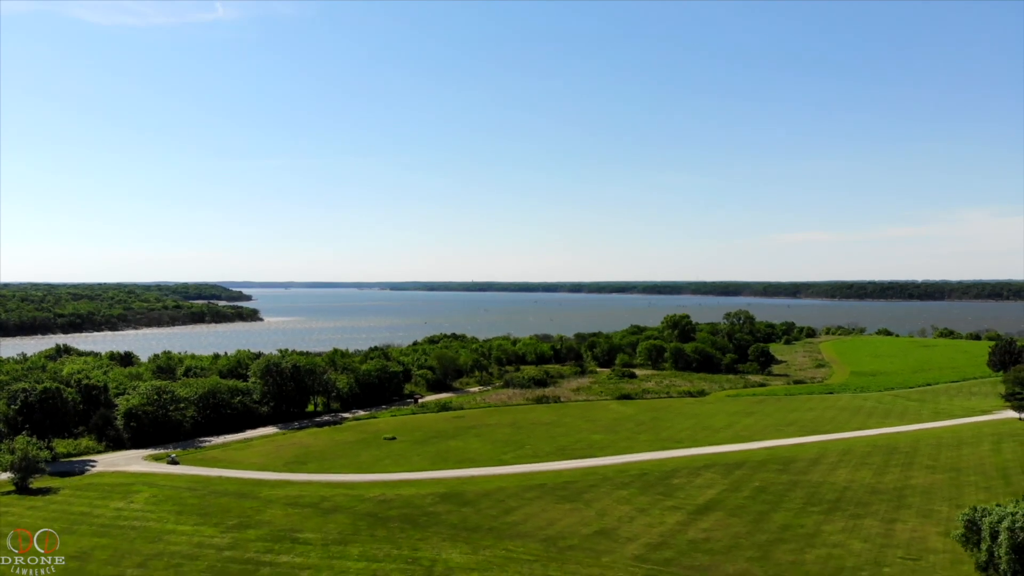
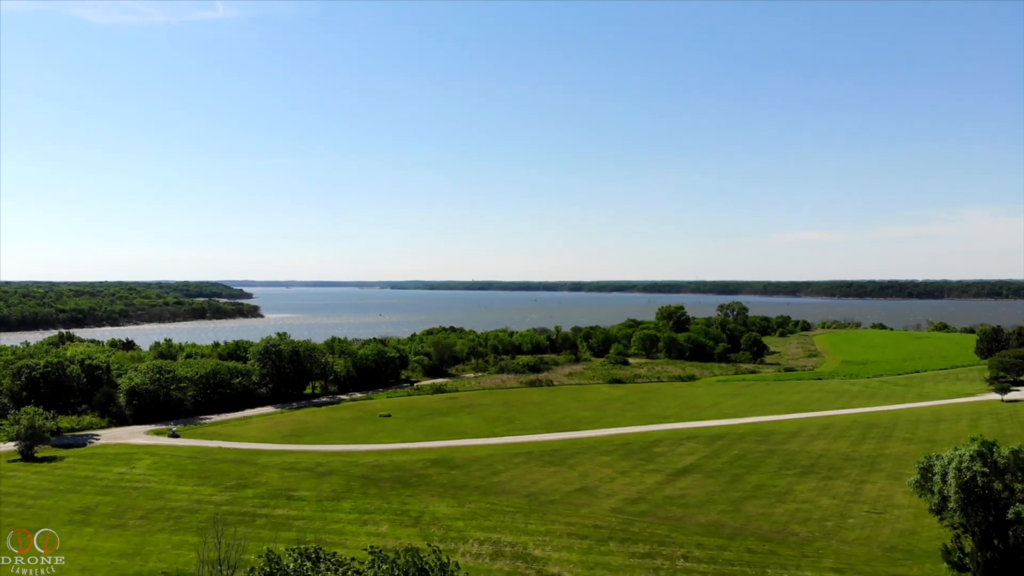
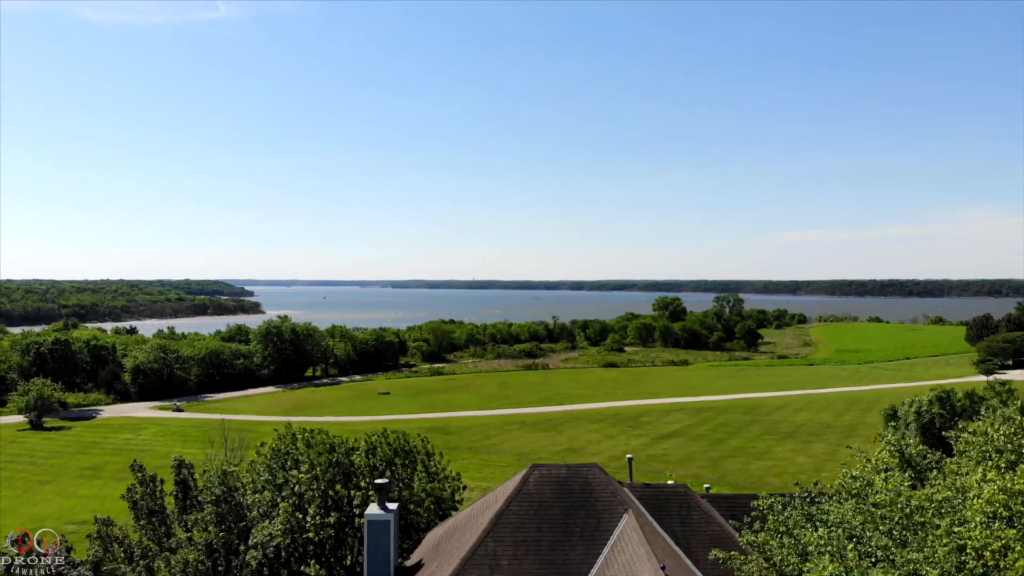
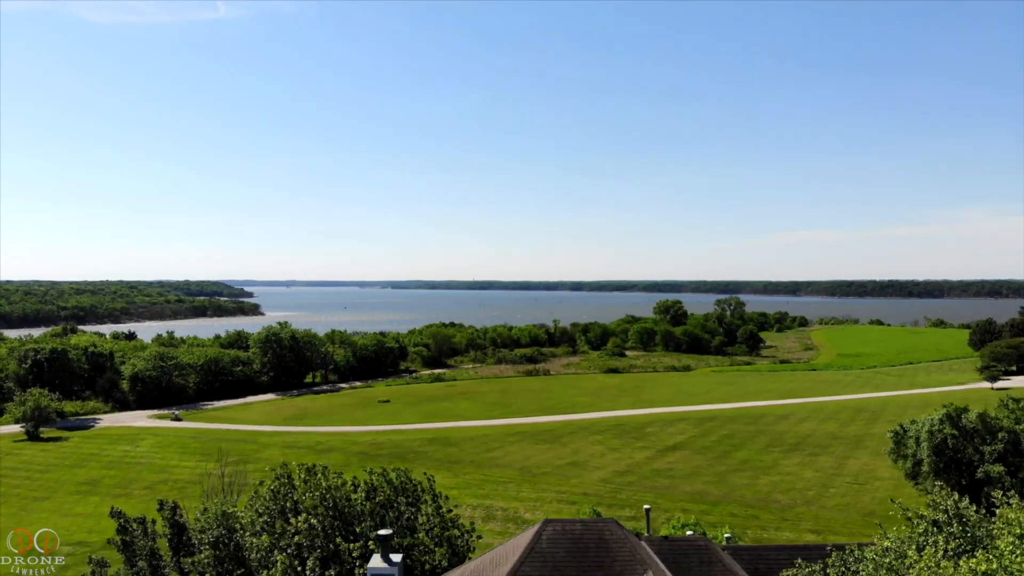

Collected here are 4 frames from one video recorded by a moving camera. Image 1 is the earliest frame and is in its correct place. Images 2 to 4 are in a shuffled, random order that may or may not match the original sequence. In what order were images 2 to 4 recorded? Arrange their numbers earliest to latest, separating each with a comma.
2, 4, 3
